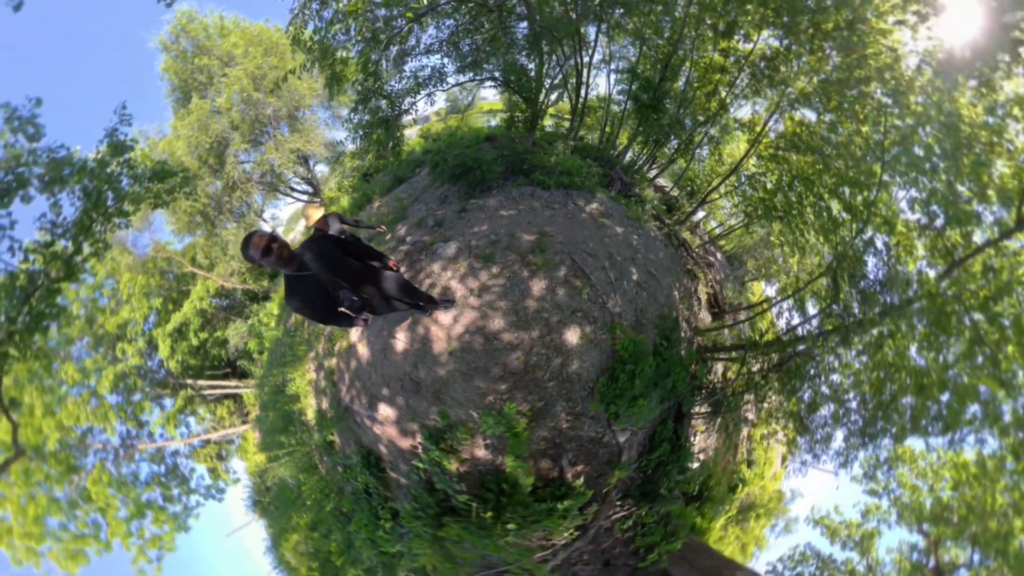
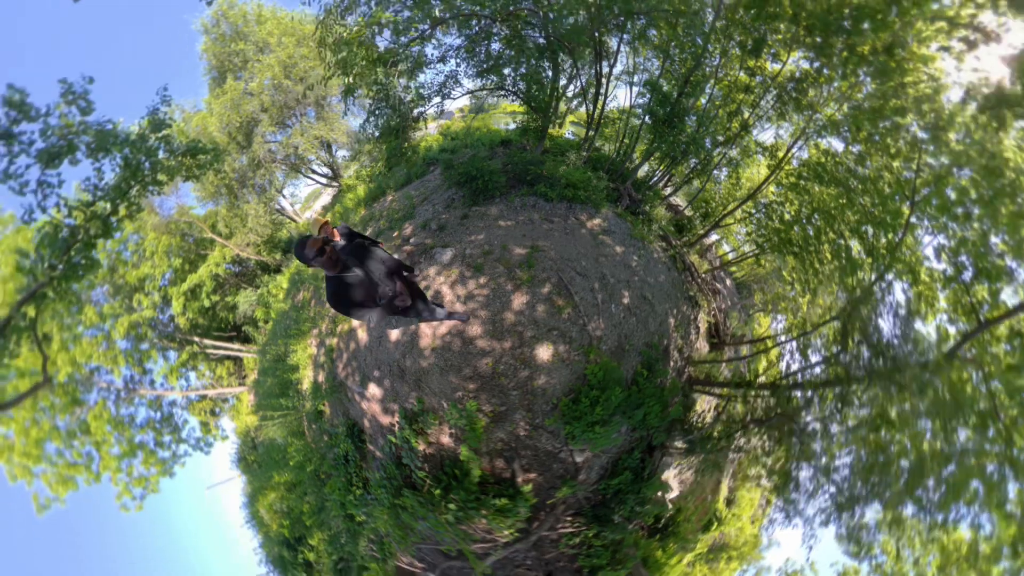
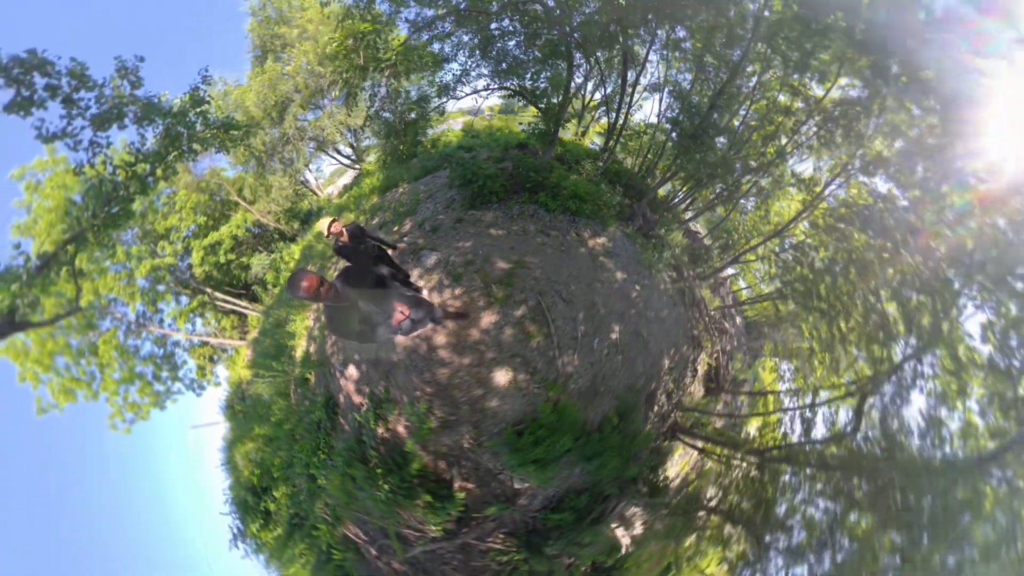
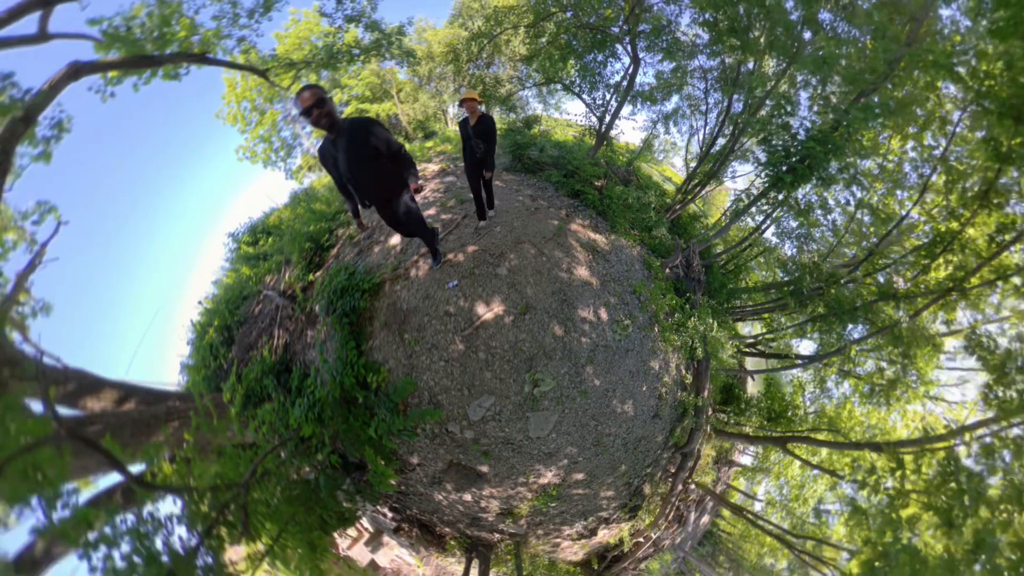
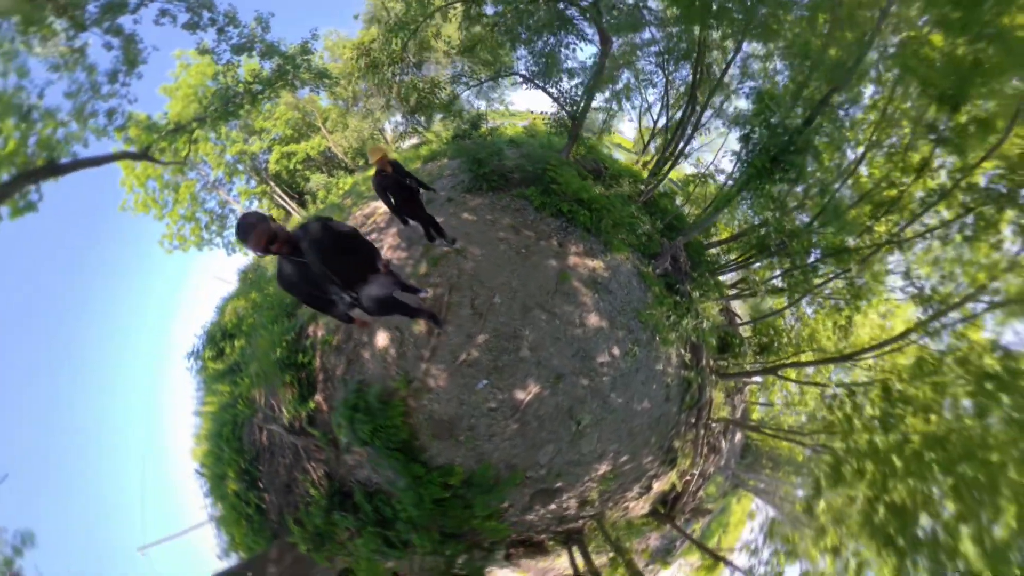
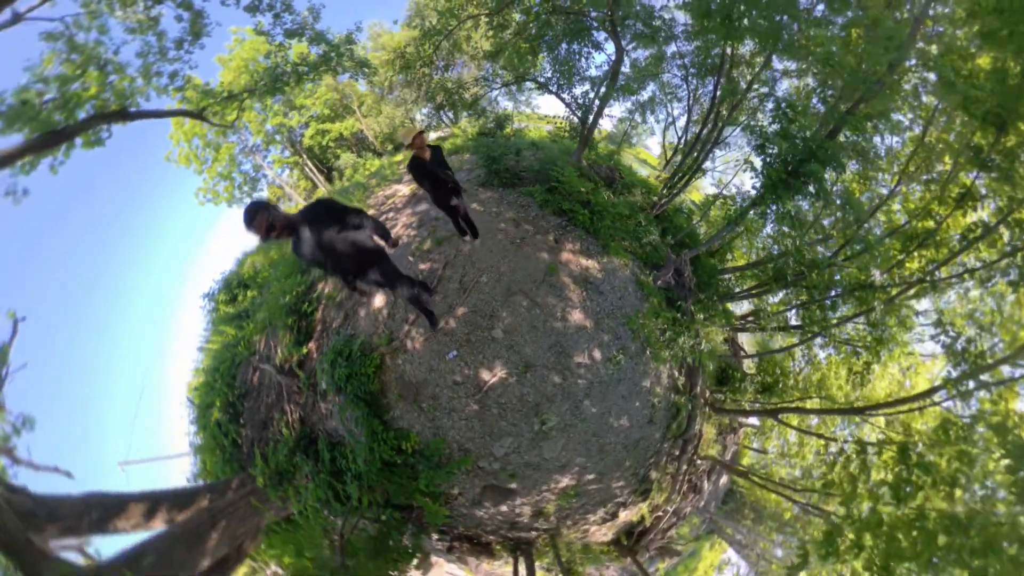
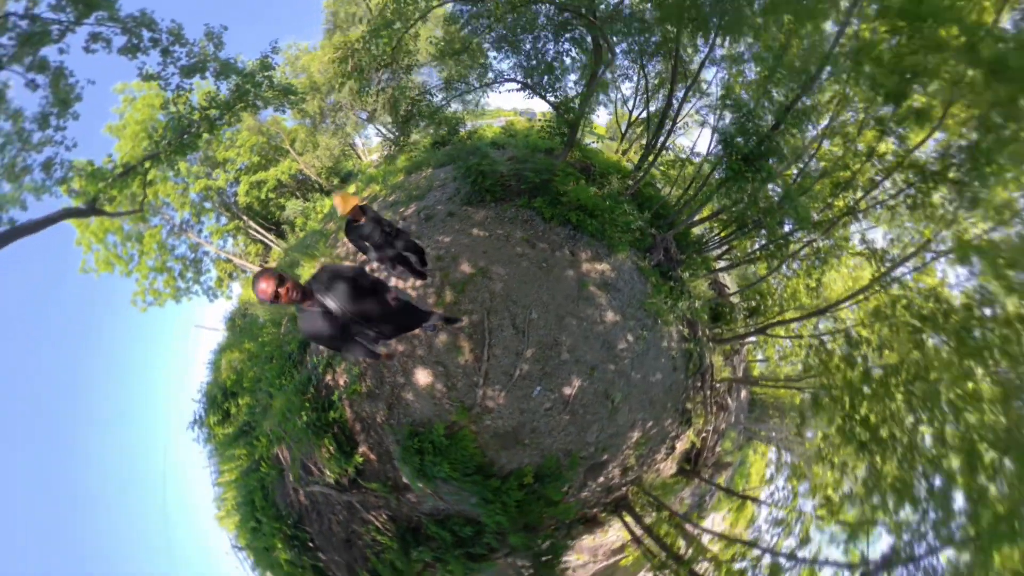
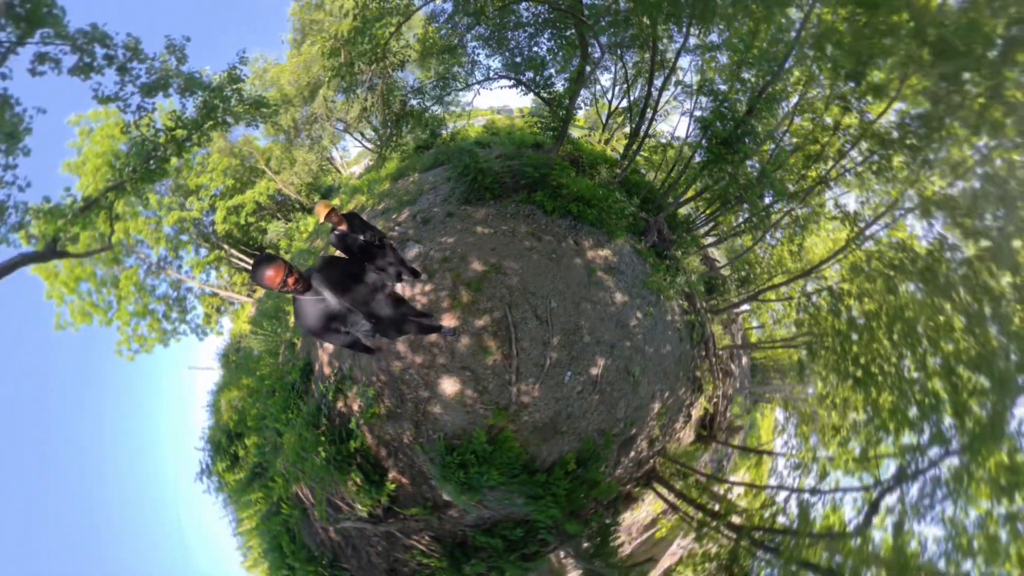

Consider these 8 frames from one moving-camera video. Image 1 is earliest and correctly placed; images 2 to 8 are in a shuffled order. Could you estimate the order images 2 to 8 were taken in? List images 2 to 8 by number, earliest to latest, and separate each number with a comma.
2, 3, 8, 7, 5, 6, 4
